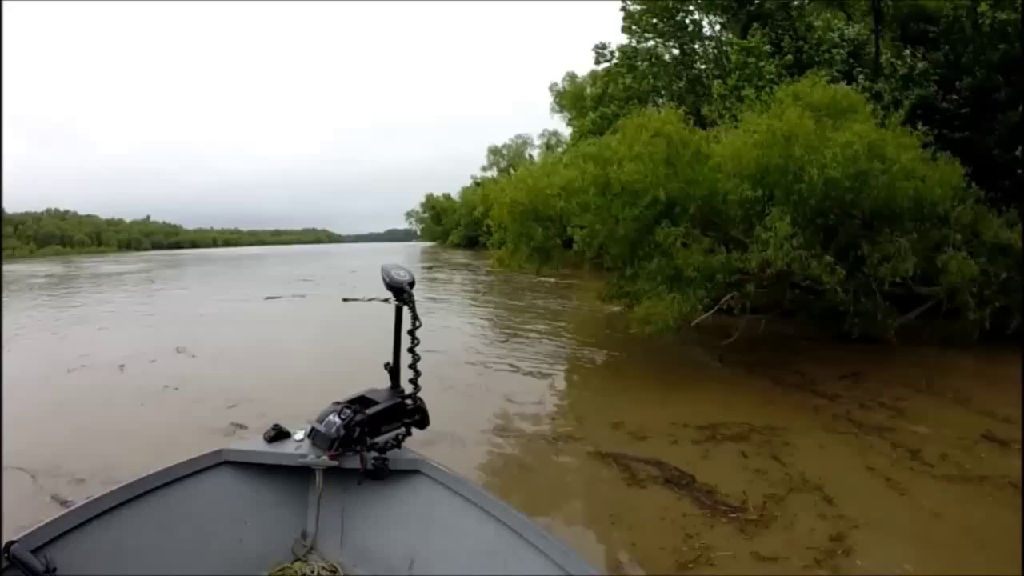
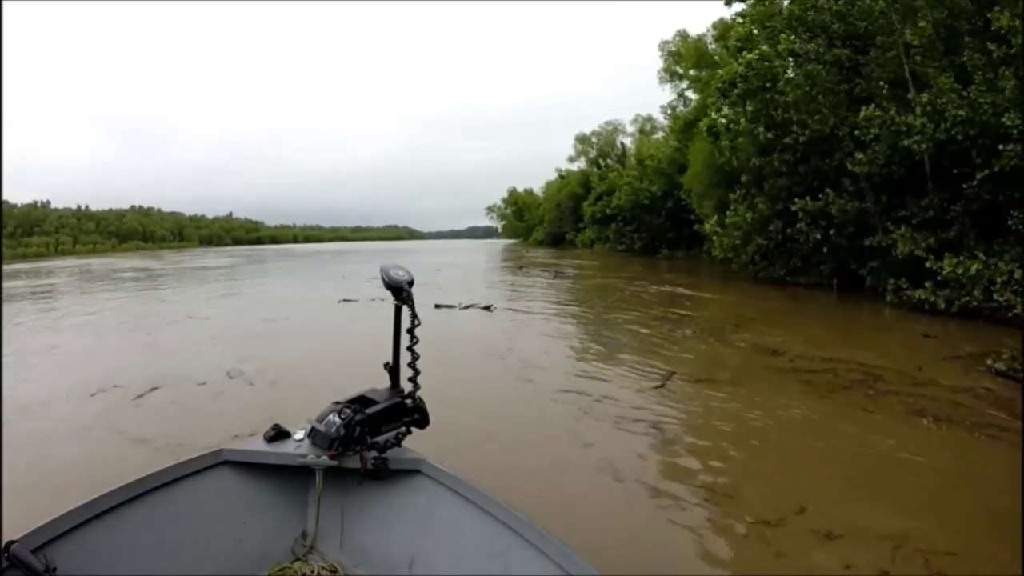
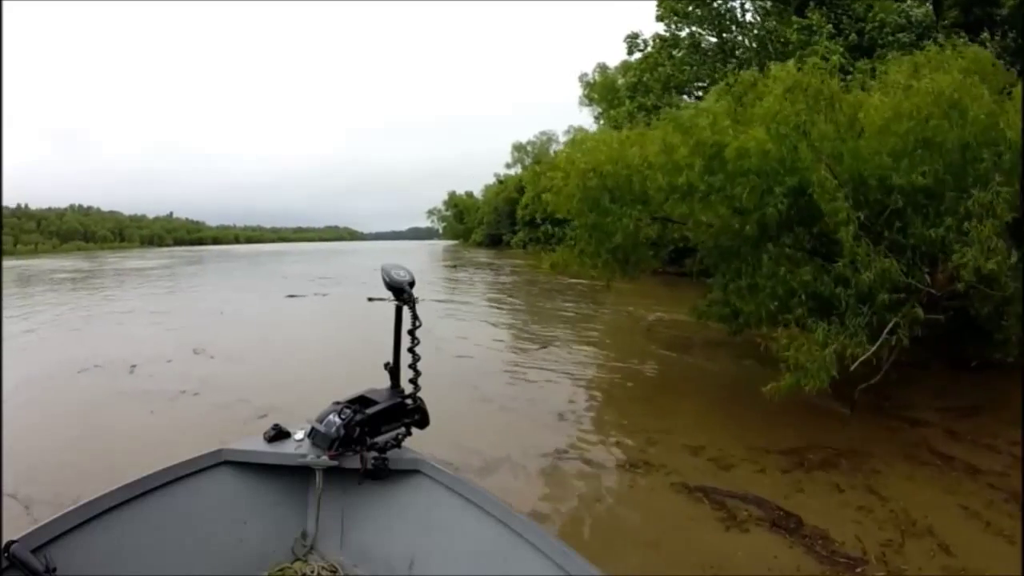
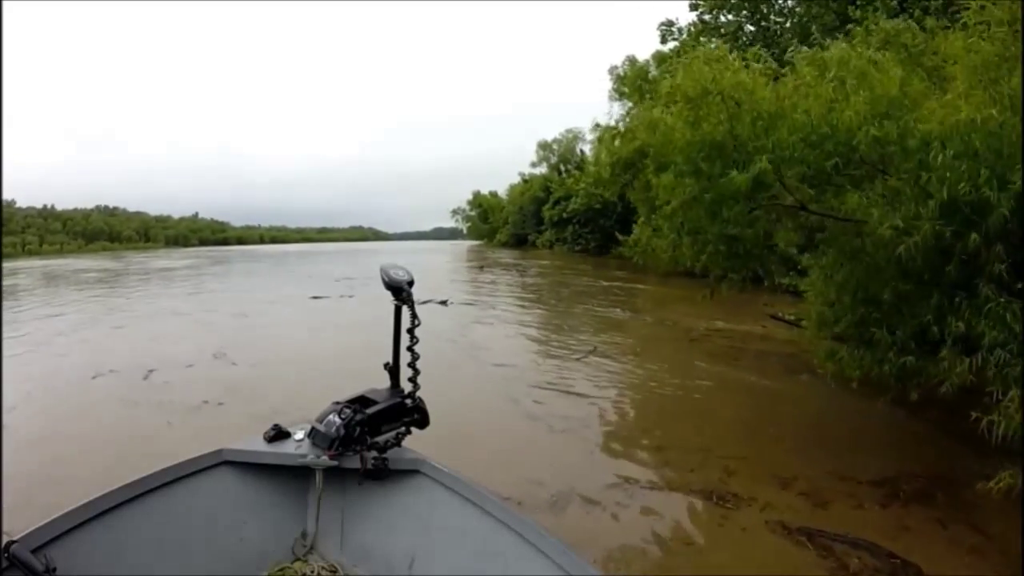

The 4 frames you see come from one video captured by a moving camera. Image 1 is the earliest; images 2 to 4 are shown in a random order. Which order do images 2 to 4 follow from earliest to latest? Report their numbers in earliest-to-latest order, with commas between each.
3, 4, 2
